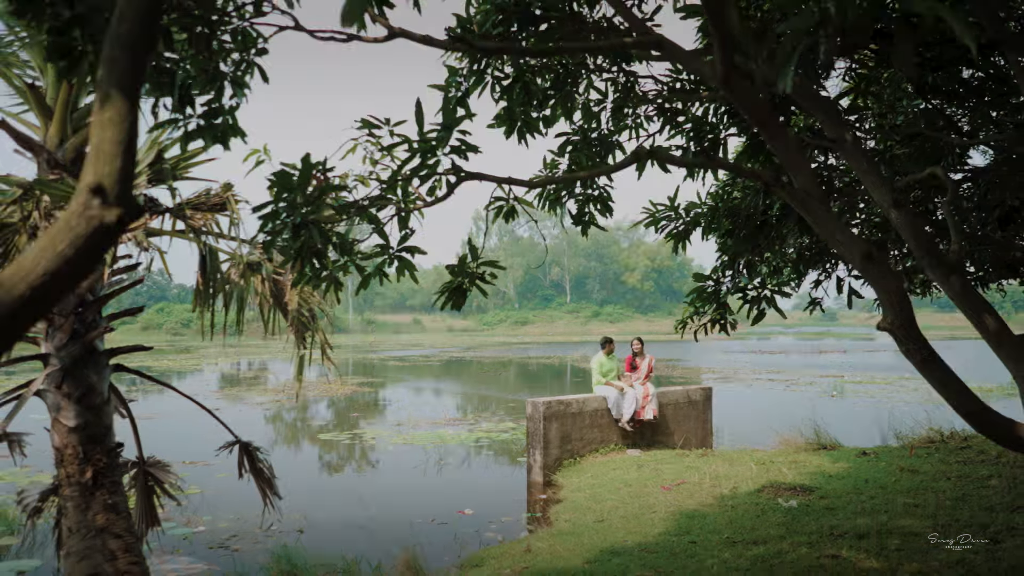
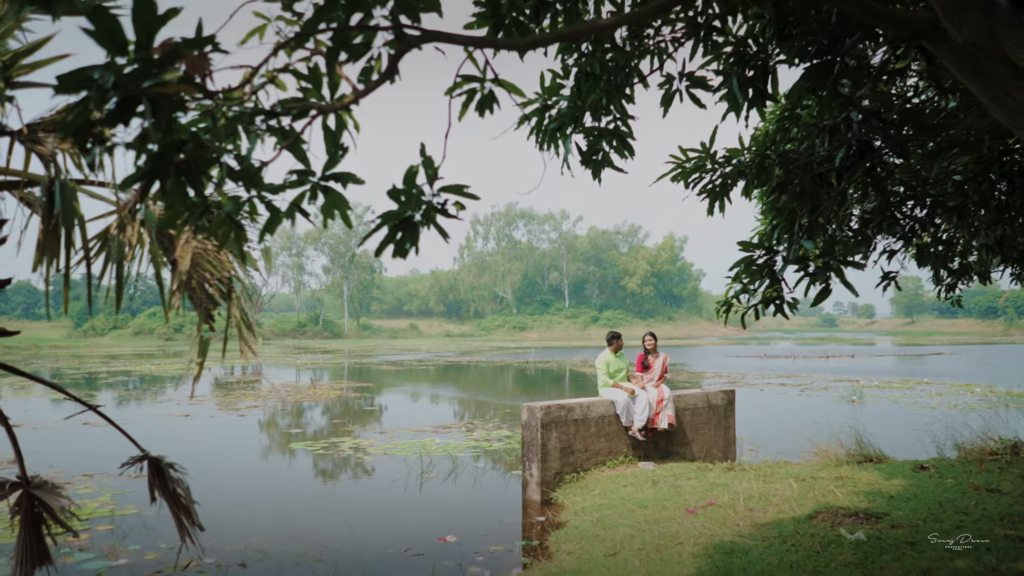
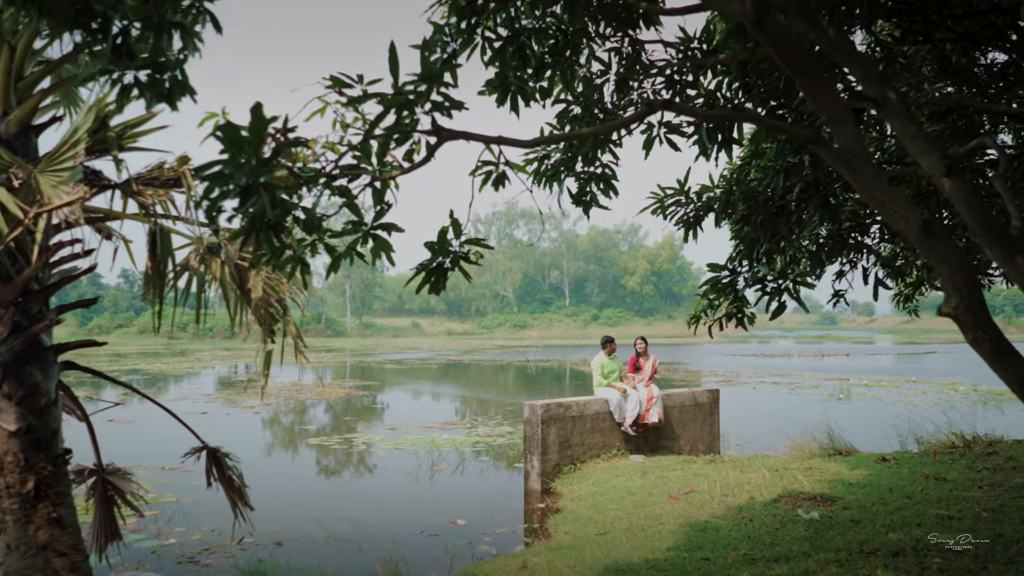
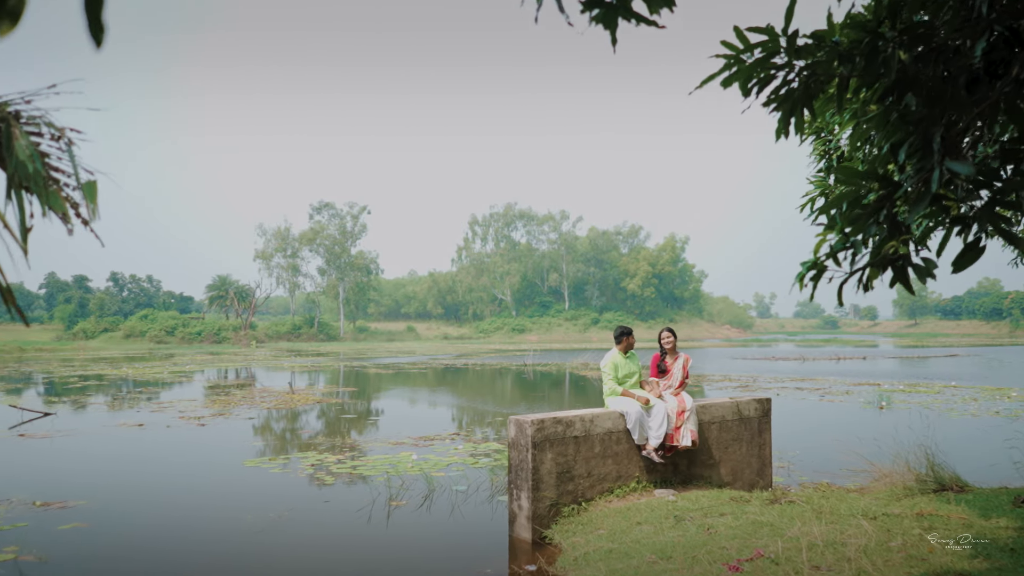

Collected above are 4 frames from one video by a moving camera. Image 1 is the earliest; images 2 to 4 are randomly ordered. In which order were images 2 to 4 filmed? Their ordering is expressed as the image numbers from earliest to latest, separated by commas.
3, 2, 4
